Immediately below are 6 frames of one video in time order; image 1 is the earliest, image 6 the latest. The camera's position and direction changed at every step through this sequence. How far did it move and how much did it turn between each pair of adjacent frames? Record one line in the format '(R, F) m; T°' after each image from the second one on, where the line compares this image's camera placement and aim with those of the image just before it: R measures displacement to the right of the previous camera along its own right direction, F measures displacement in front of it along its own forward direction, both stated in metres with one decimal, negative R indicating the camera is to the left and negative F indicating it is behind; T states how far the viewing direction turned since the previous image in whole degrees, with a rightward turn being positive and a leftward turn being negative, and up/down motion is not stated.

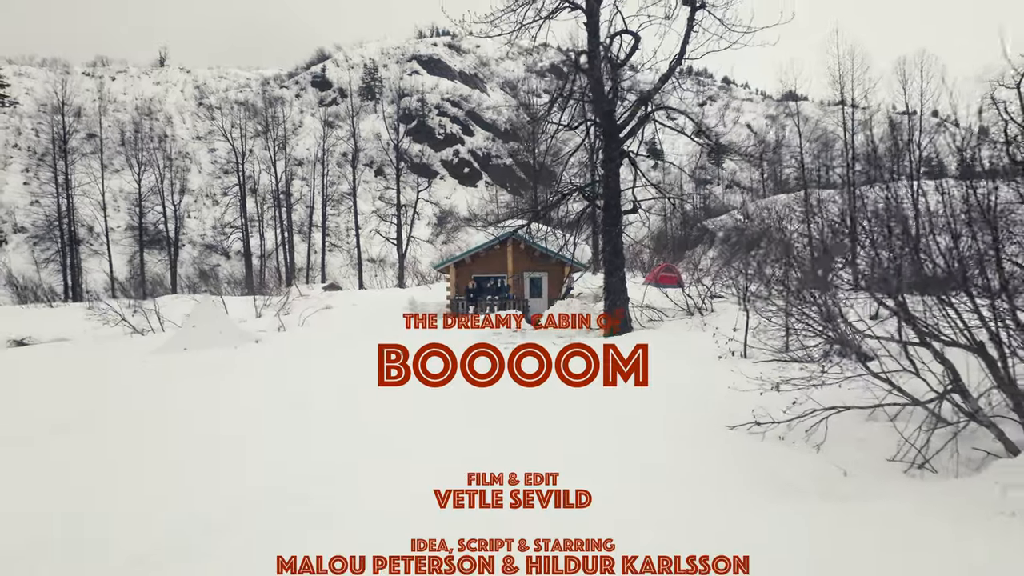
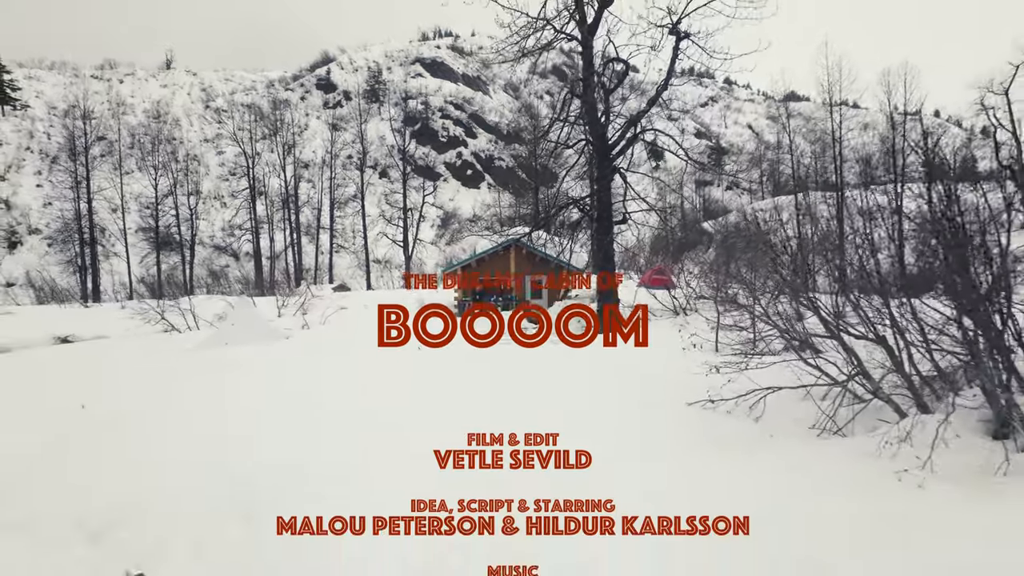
(0.0, -0.7) m; 0°
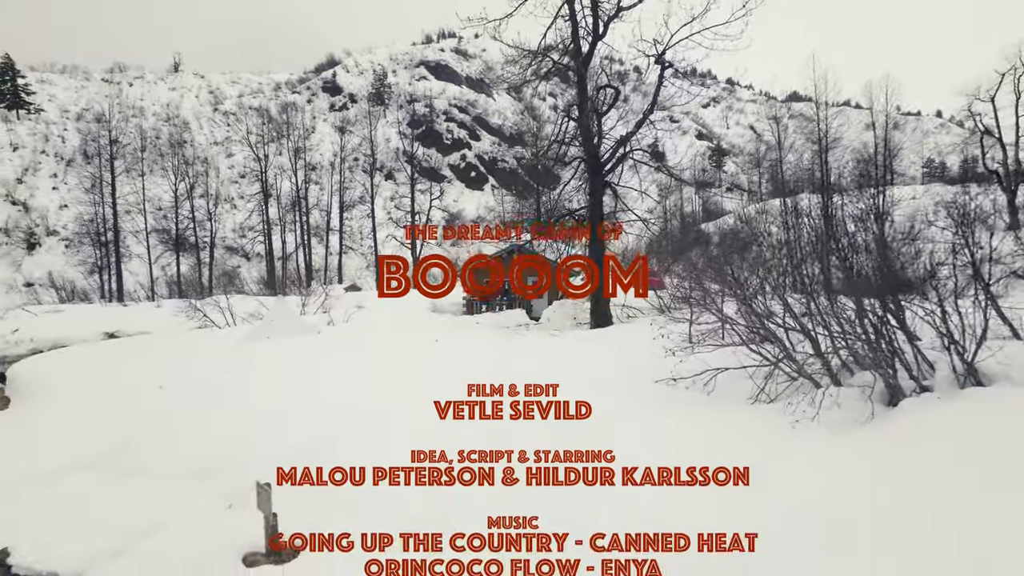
(0.0, -0.9) m; 0°
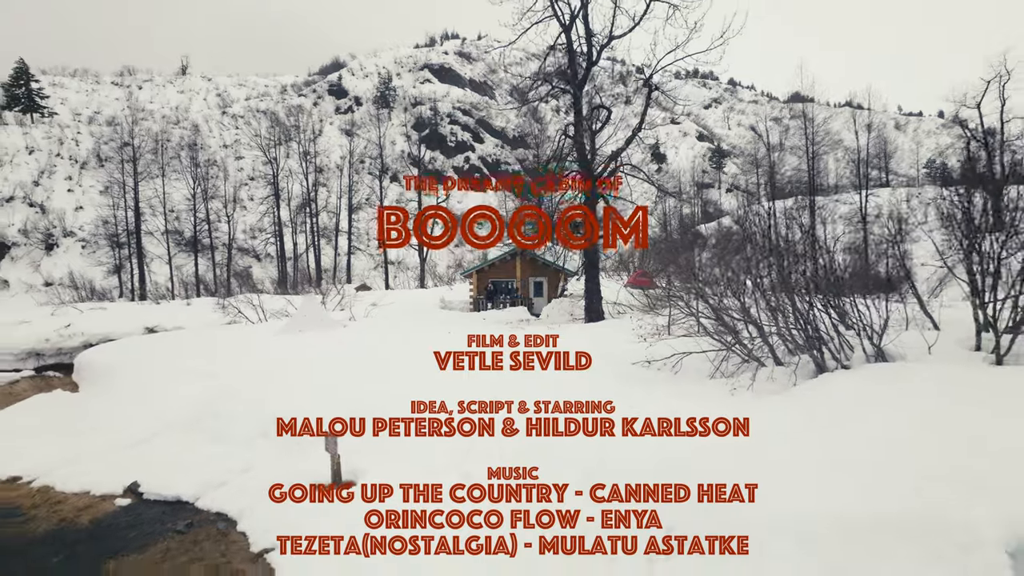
(0.0, -0.9) m; 0°
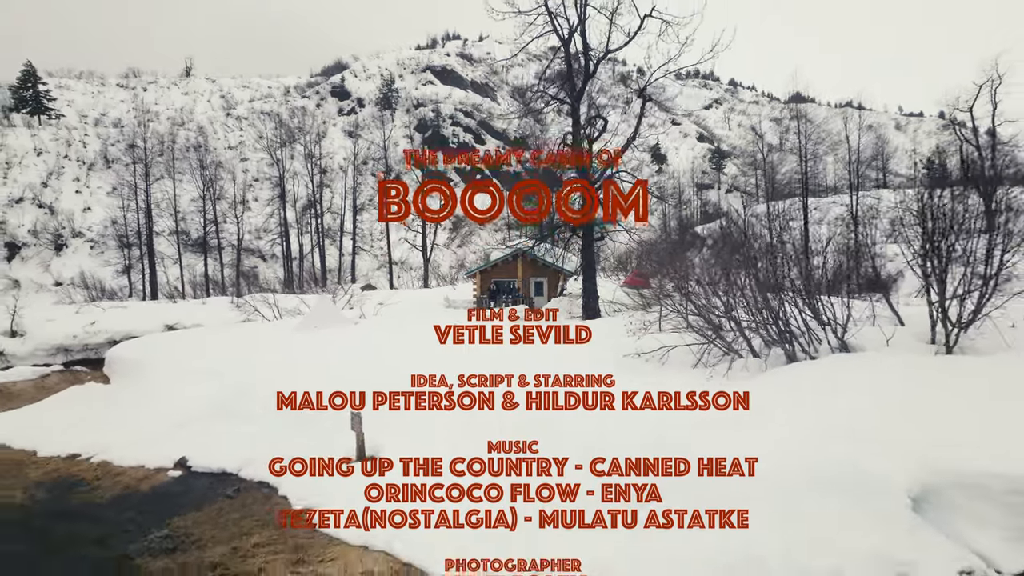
(0.0, -0.5) m; 0°
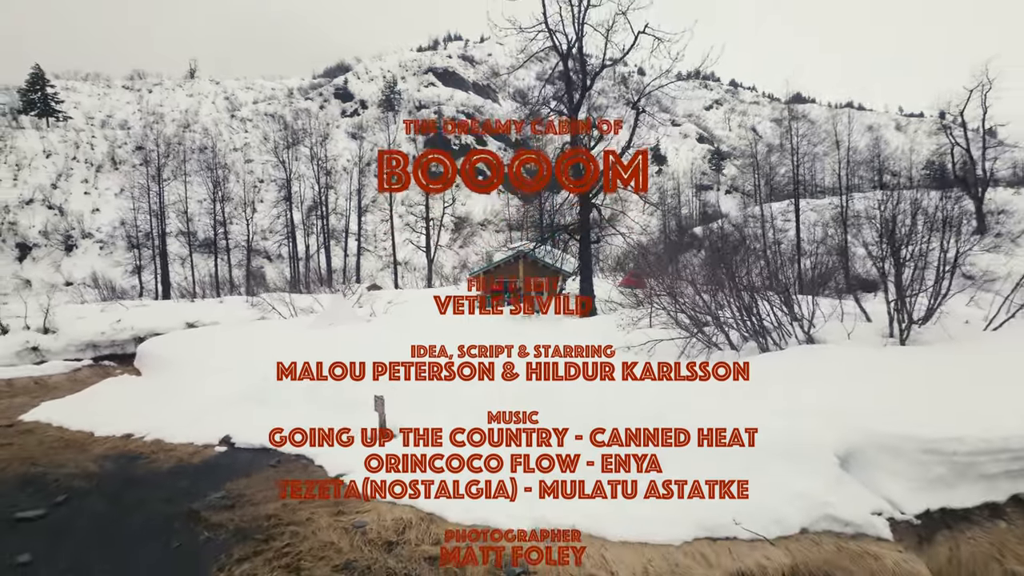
(0.0, -0.6) m; 0°
